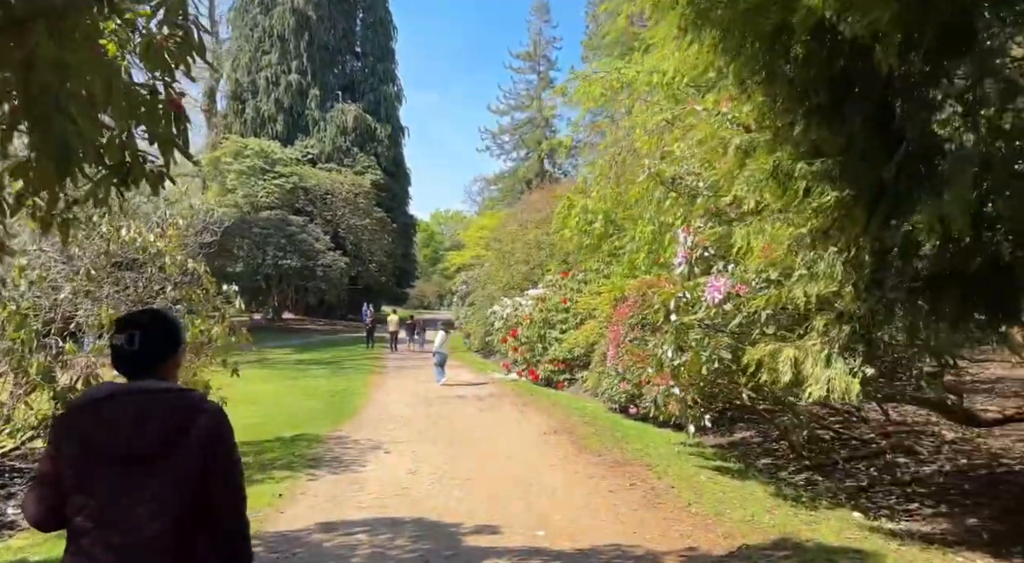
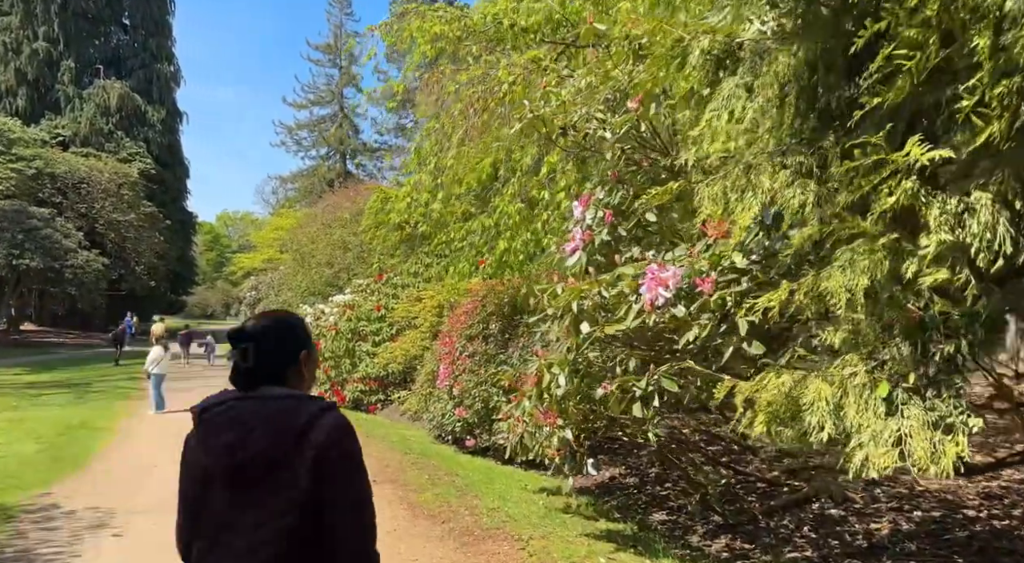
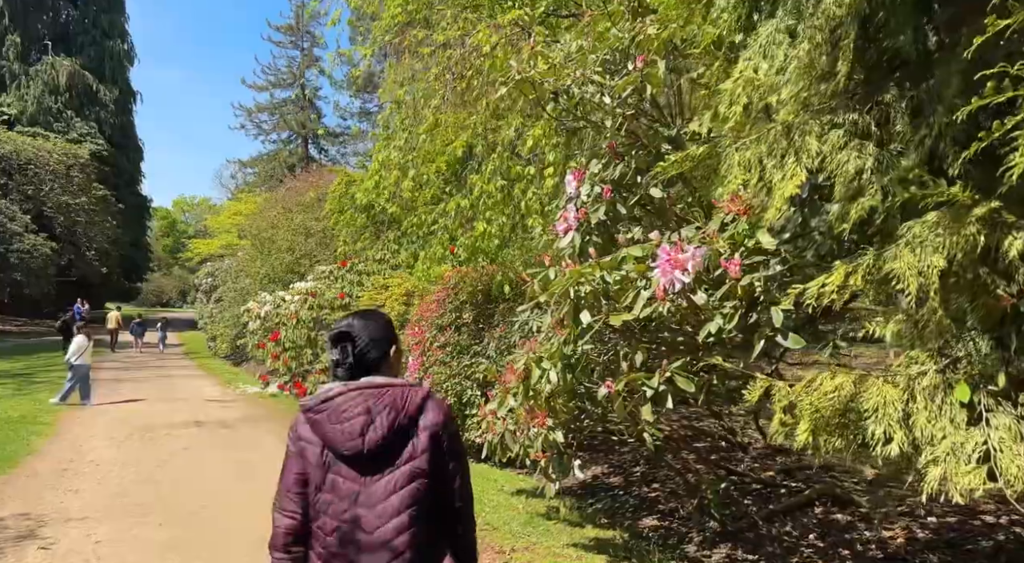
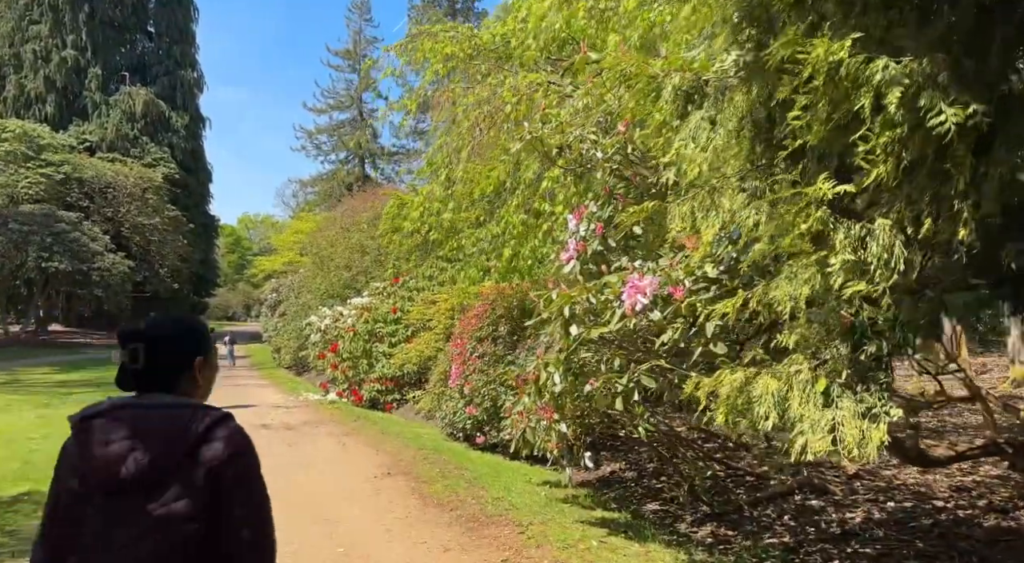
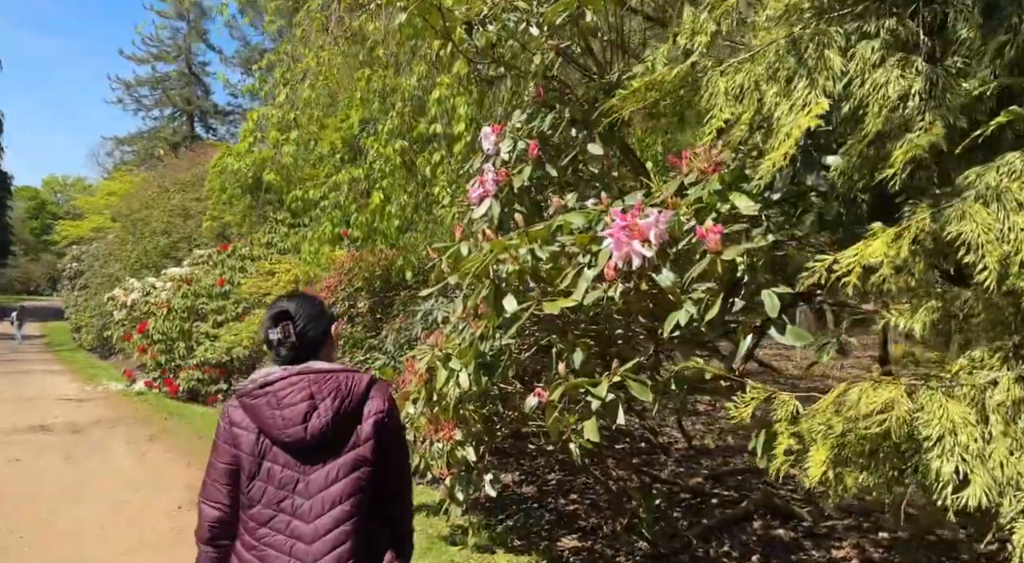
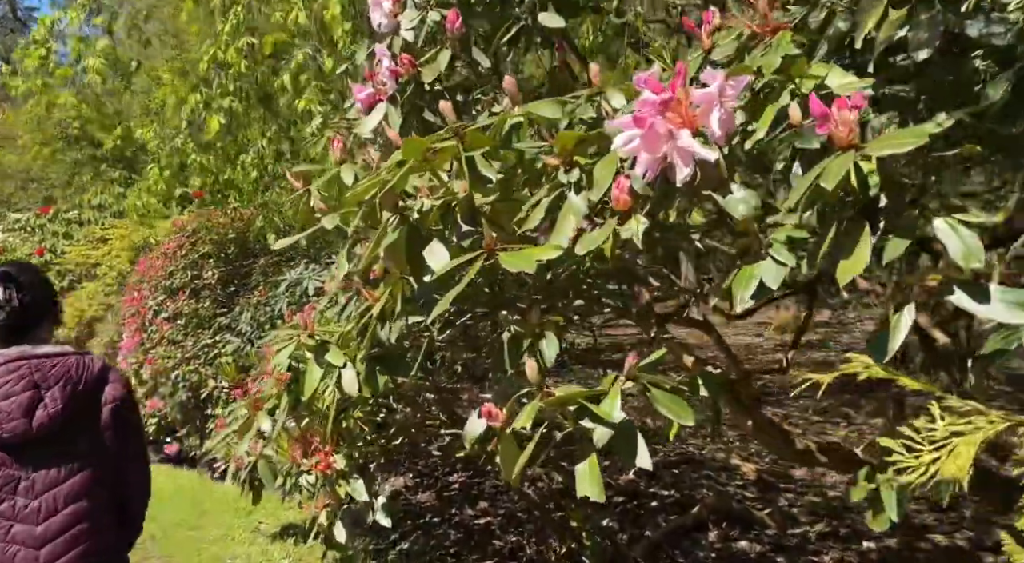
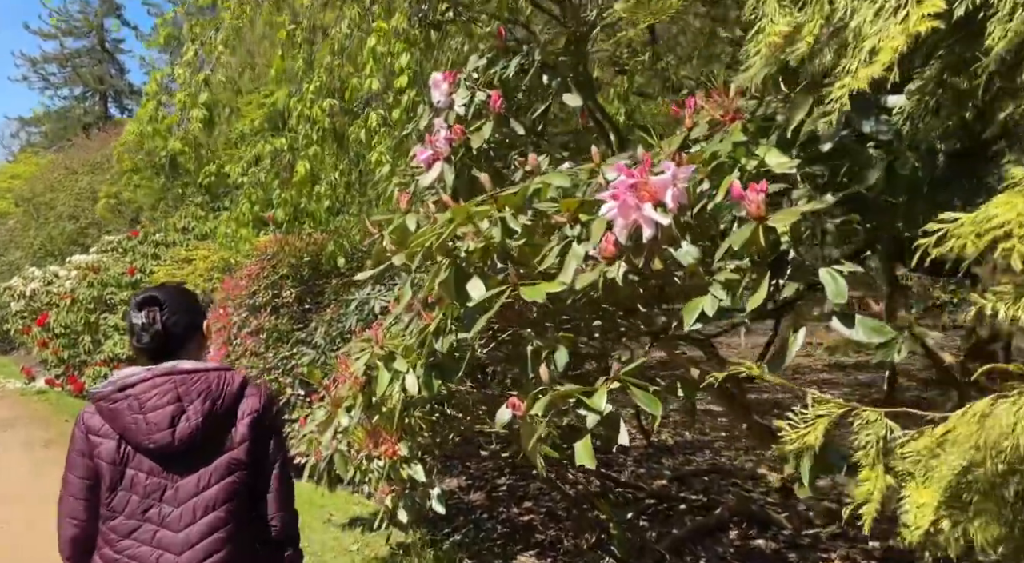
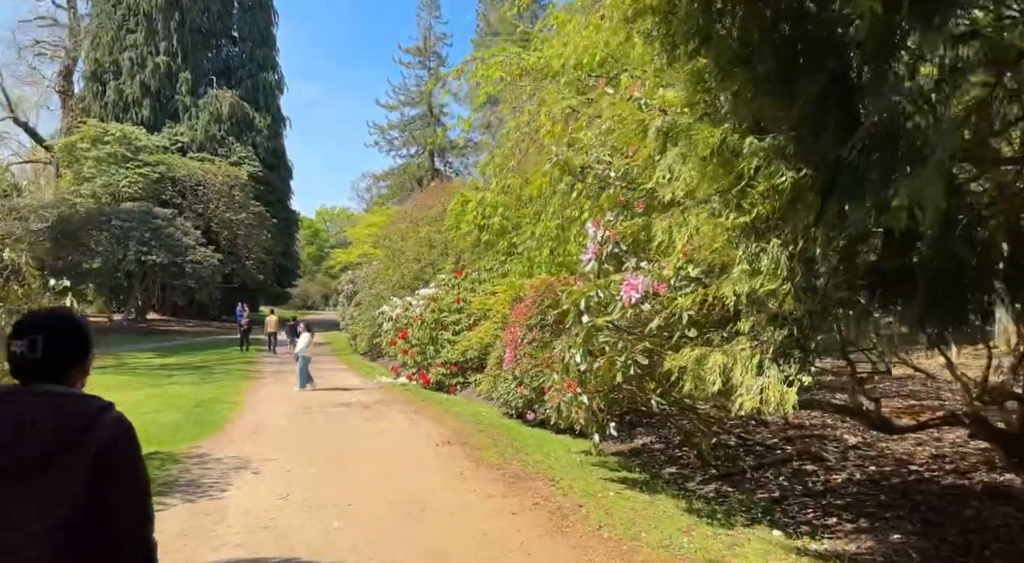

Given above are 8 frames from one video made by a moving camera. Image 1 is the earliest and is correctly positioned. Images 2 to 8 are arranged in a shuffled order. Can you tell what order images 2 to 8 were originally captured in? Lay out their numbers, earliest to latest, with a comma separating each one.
8, 4, 2, 3, 5, 7, 6
